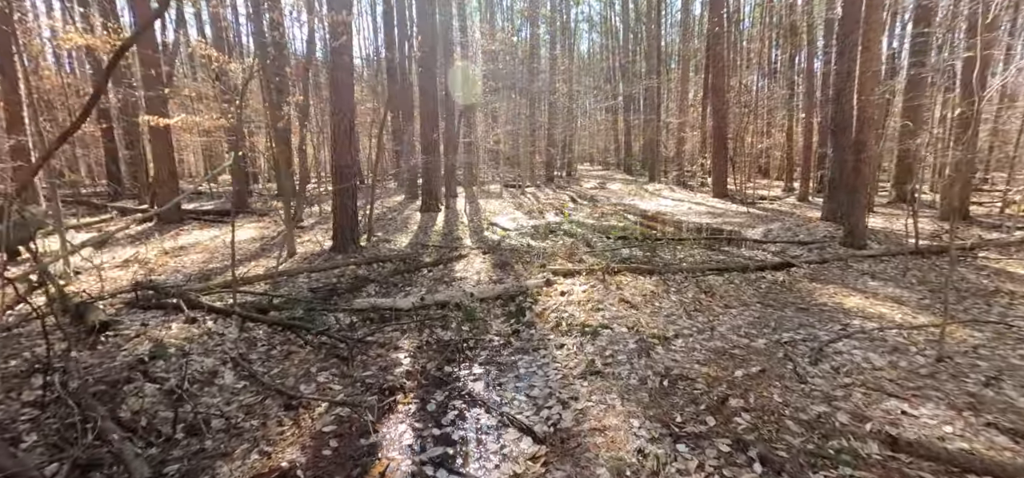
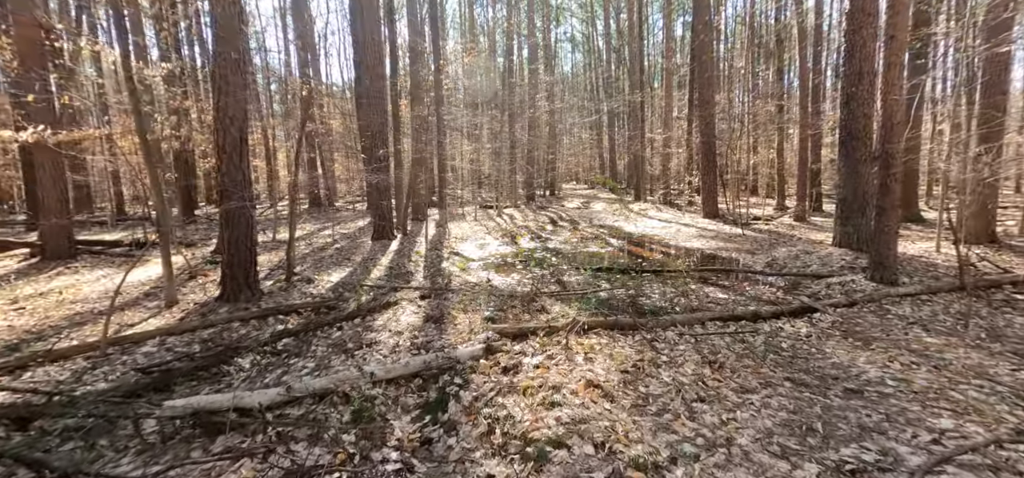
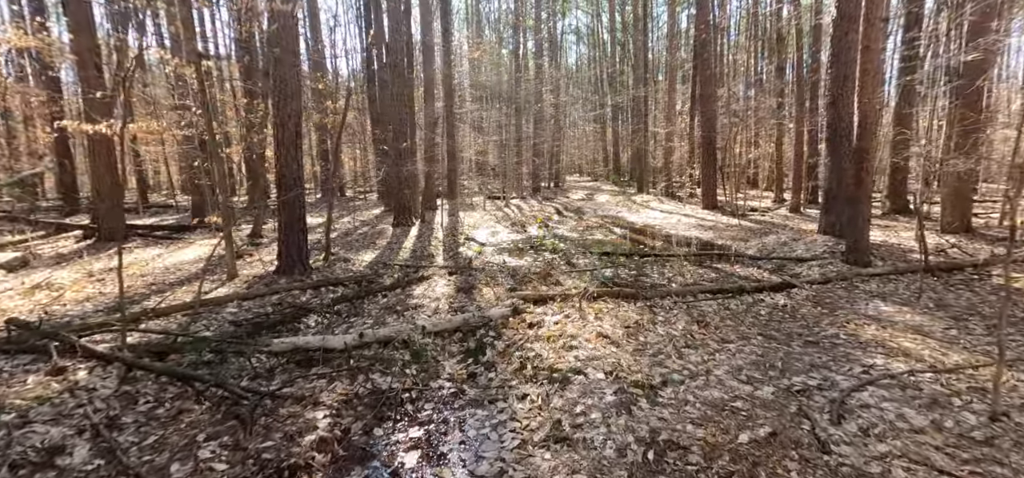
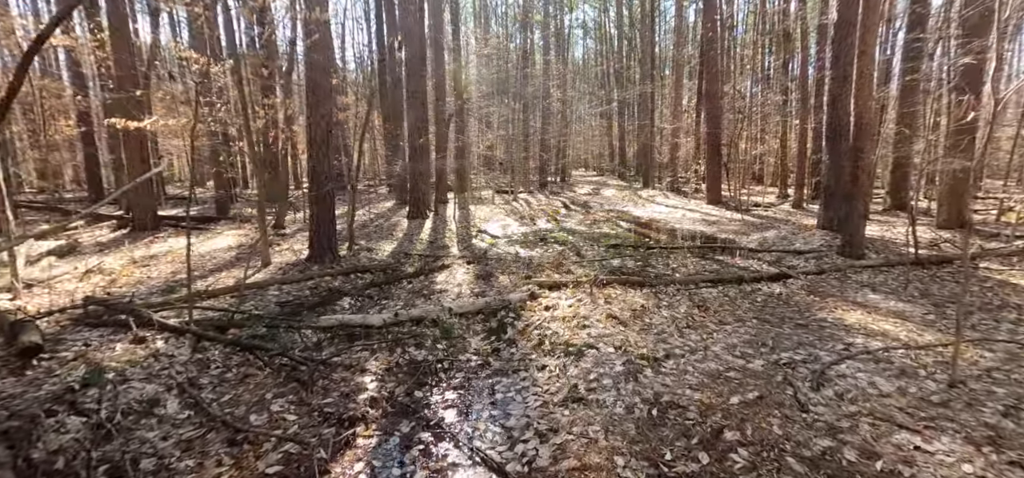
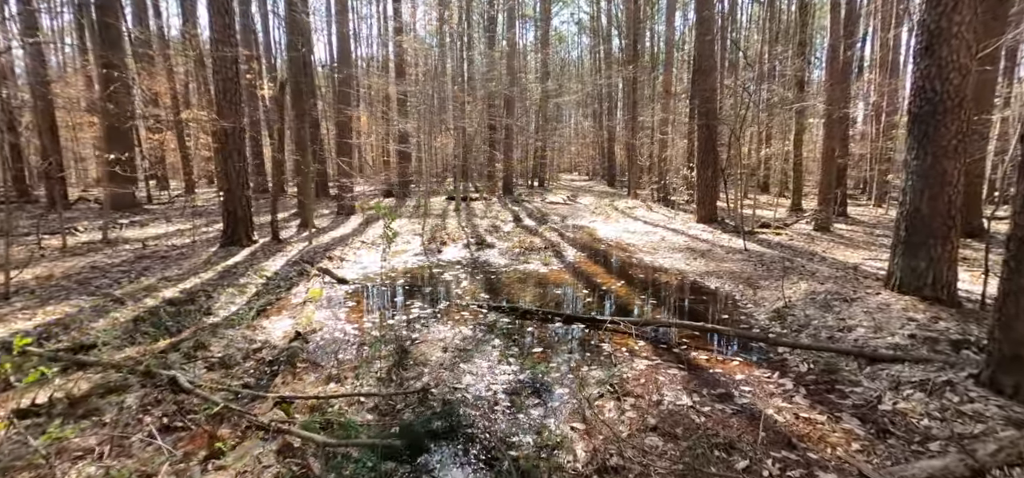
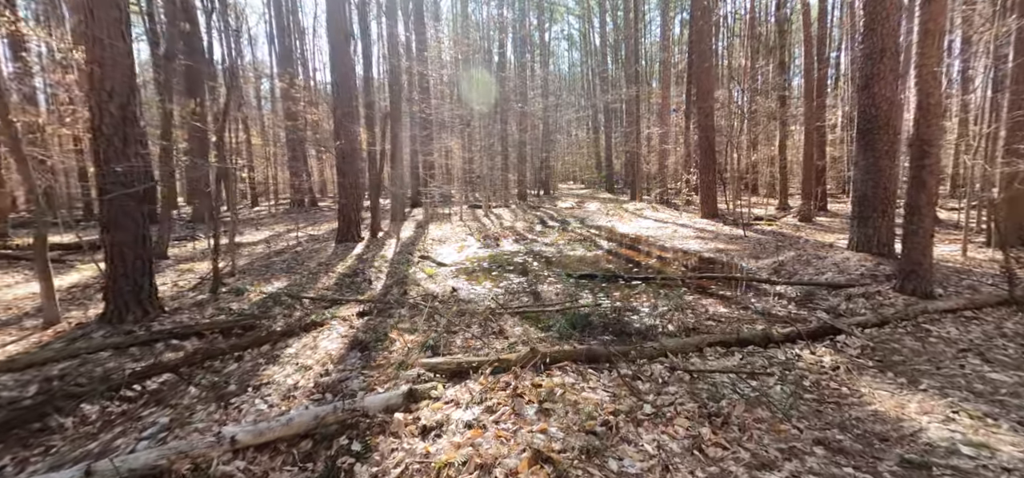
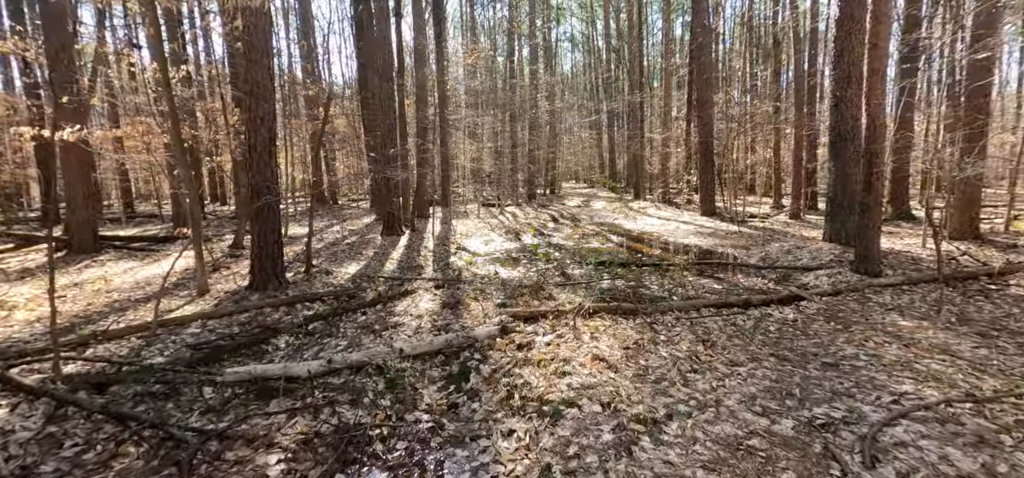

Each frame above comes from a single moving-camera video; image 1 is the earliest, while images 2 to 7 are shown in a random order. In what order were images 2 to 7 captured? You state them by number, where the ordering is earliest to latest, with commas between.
4, 3, 7, 2, 6, 5
